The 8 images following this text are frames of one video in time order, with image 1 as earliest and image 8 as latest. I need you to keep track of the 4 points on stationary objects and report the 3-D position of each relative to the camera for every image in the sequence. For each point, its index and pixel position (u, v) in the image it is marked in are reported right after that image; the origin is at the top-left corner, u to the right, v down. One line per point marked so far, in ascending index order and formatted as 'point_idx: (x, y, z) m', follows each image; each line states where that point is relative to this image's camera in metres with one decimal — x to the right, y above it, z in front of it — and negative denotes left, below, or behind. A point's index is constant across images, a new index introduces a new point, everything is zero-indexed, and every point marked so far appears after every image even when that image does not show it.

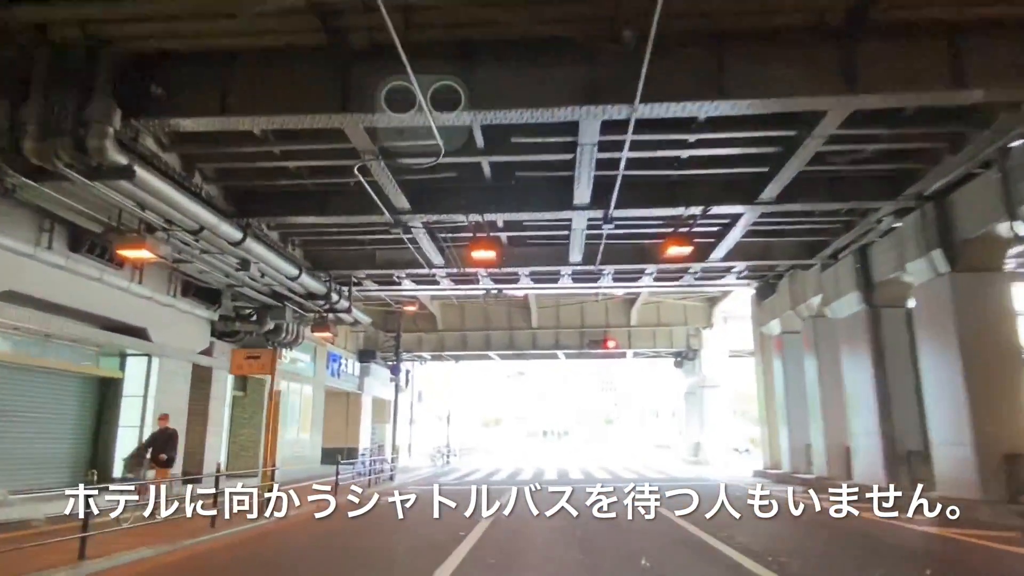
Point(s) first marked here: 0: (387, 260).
0: (-2.9, +0.6, +15.9) m
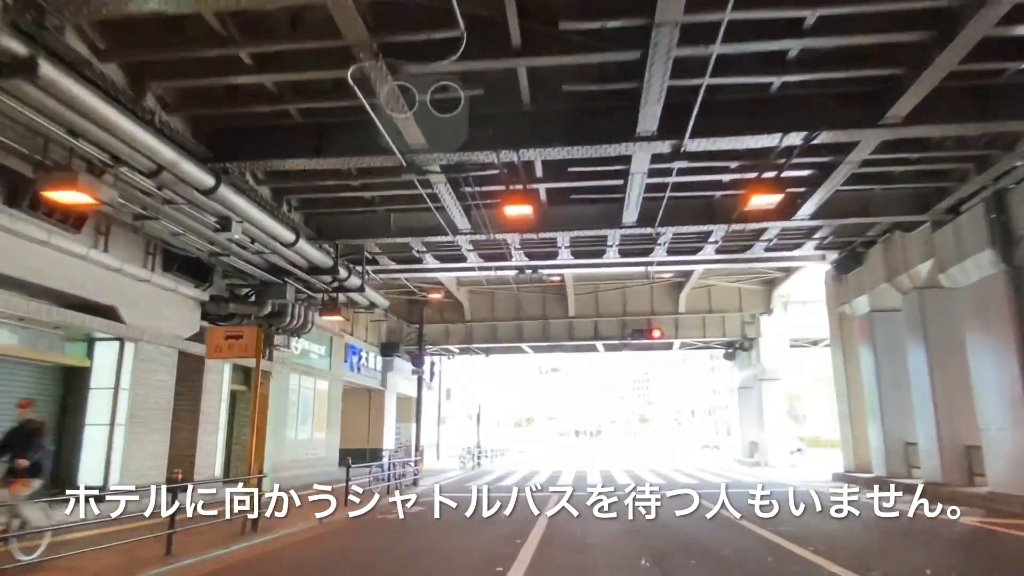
0: (-2.1, +1.2, +13.4) m
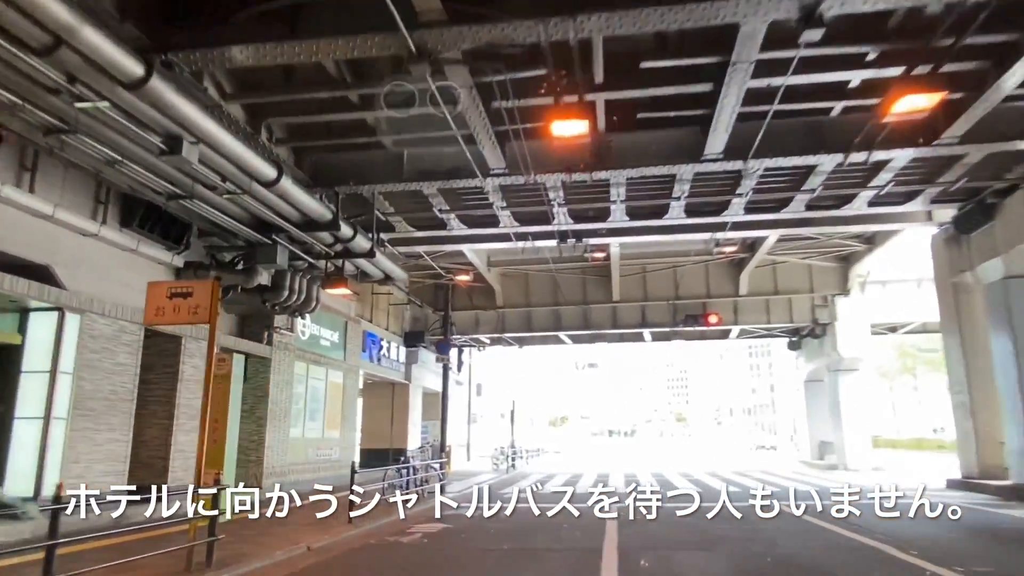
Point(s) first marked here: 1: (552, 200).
0: (-1.4, +1.8, +10.6) m
1: (+0.7, +1.6, +12.4) m
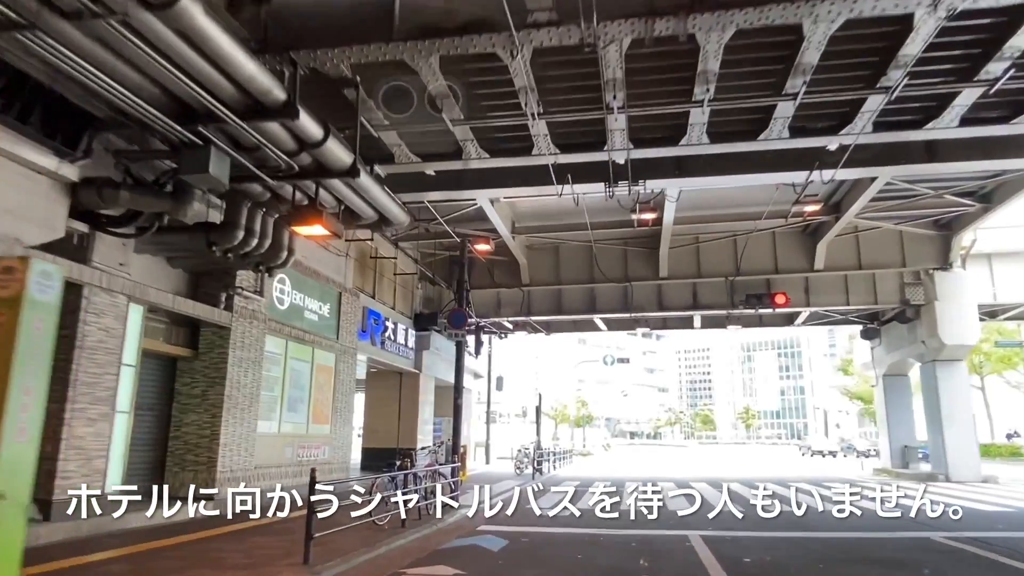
0: (-0.9, +2.6, +6.9) m
1: (+1.3, +2.4, +8.7) m
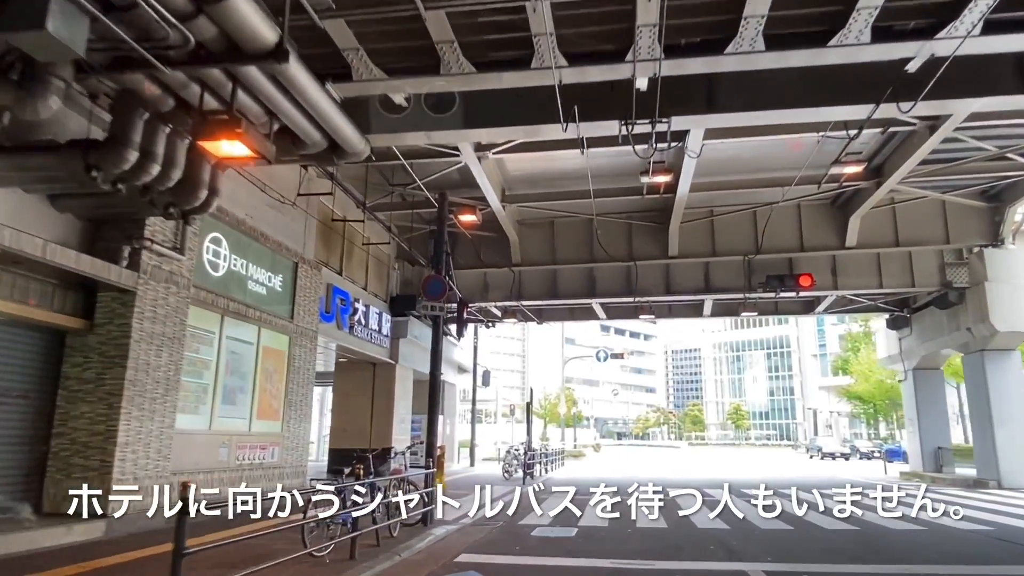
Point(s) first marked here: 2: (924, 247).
0: (-1.0, +3.2, +4.4) m
1: (+1.2, +2.9, +6.3) m
2: (+9.8, +1.0, +16.4) m
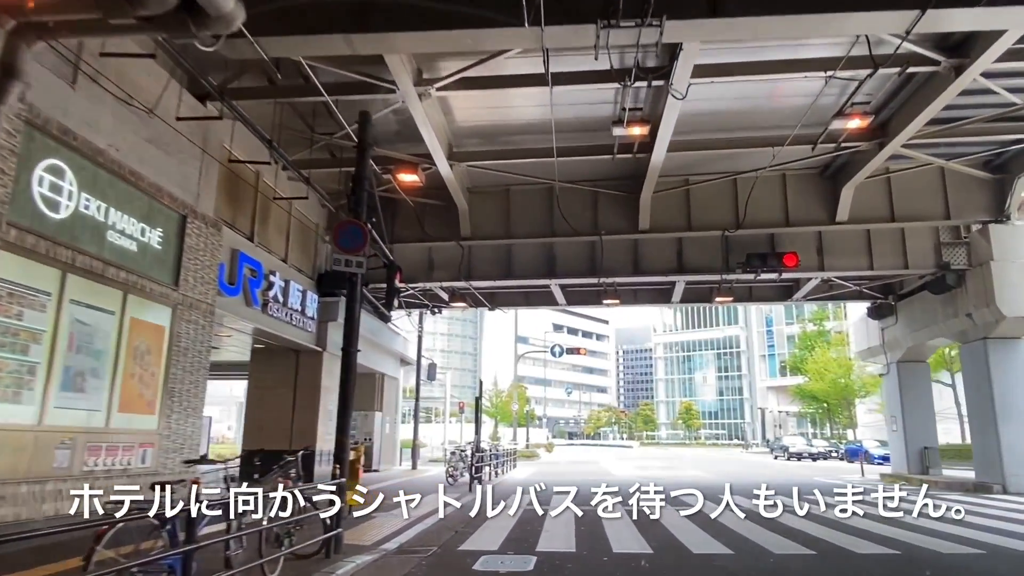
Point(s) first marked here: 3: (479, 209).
0: (-1.2, +3.8, +2.0) m
1: (+0.9, +3.5, +3.9) m
2: (+8.7, +1.4, +14.6) m
3: (-0.8, +1.9, +16.5) m
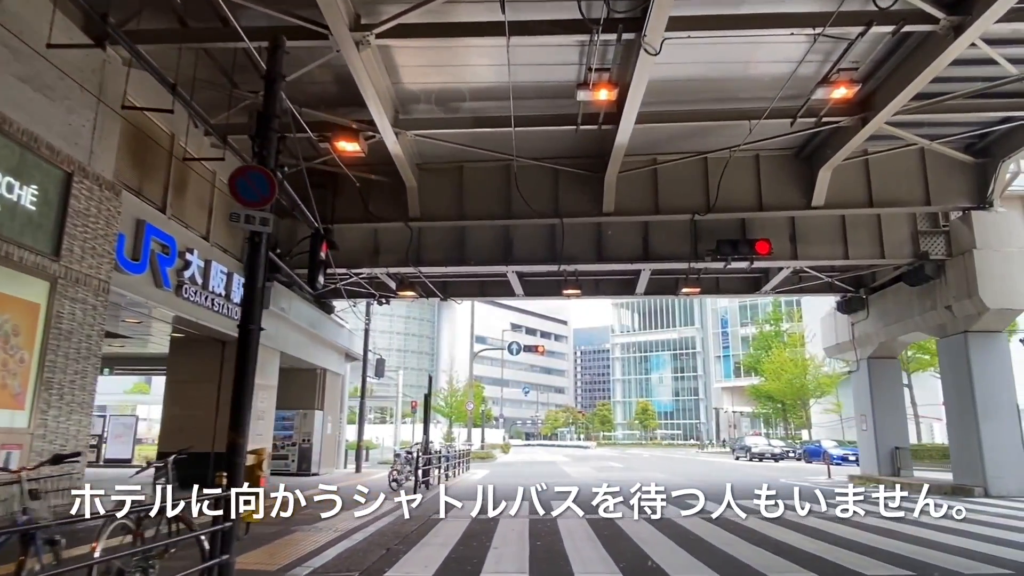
0: (-1.3, +4.1, +0.5) m
1: (+0.6, +3.8, +2.6) m
2: (+7.8, +1.6, +13.8) m
3: (-1.8, +2.2, +15.1) m
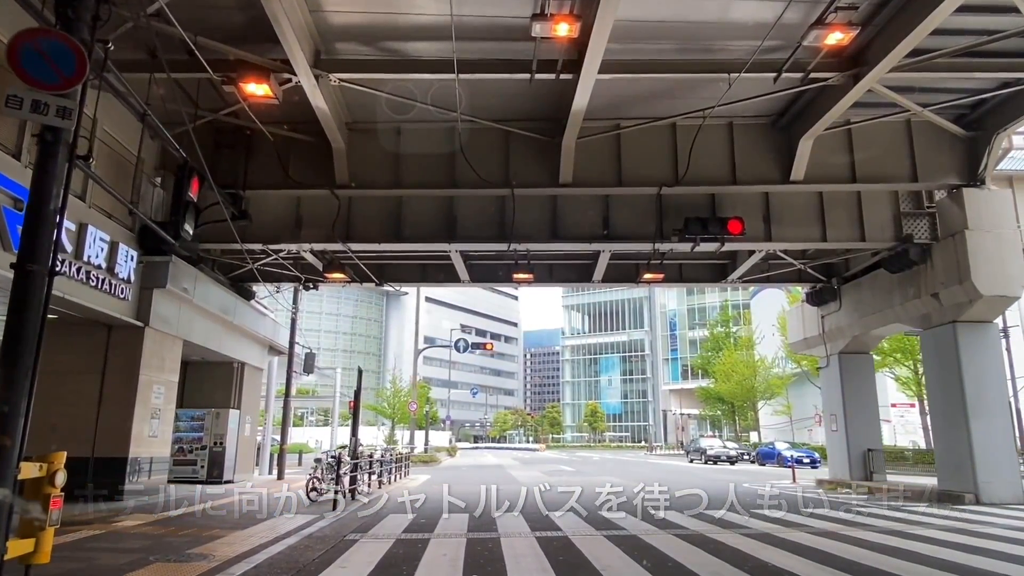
0: (-1.3, +4.6, -1.4) m
1: (+0.5, +4.2, +0.8) m
2: (+6.8, +1.9, +12.5) m
3: (-2.9, +2.6, +13.1) m
